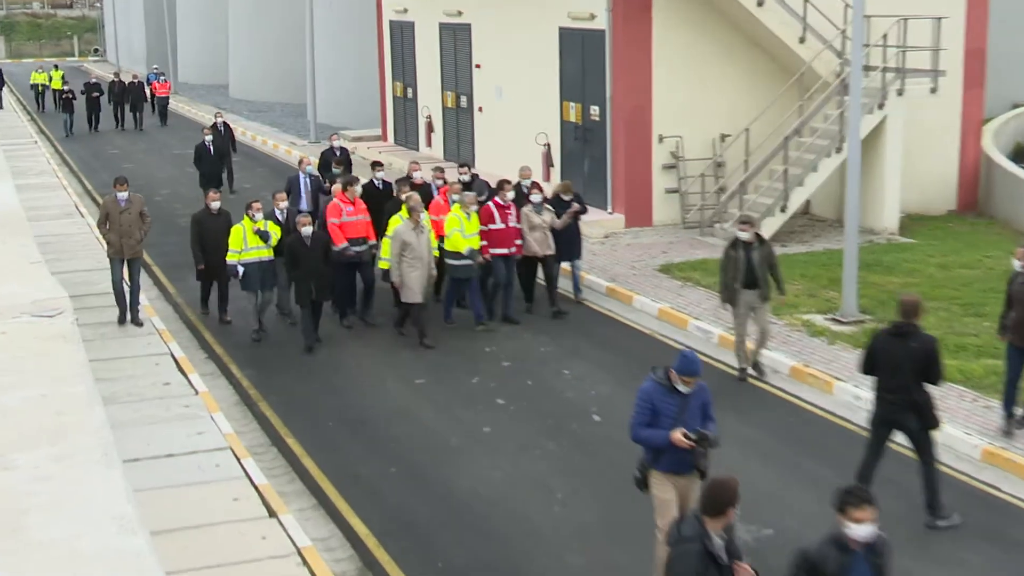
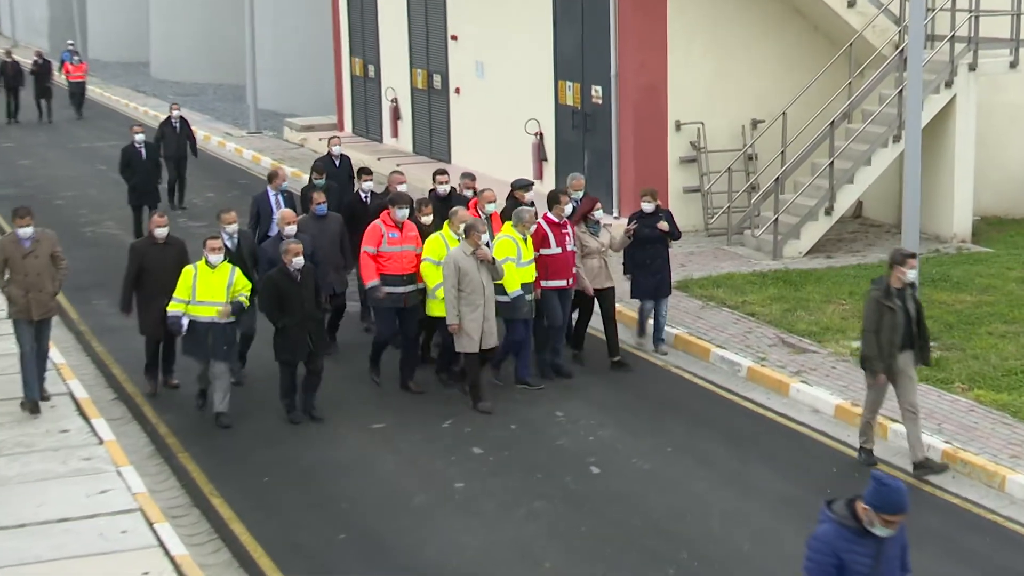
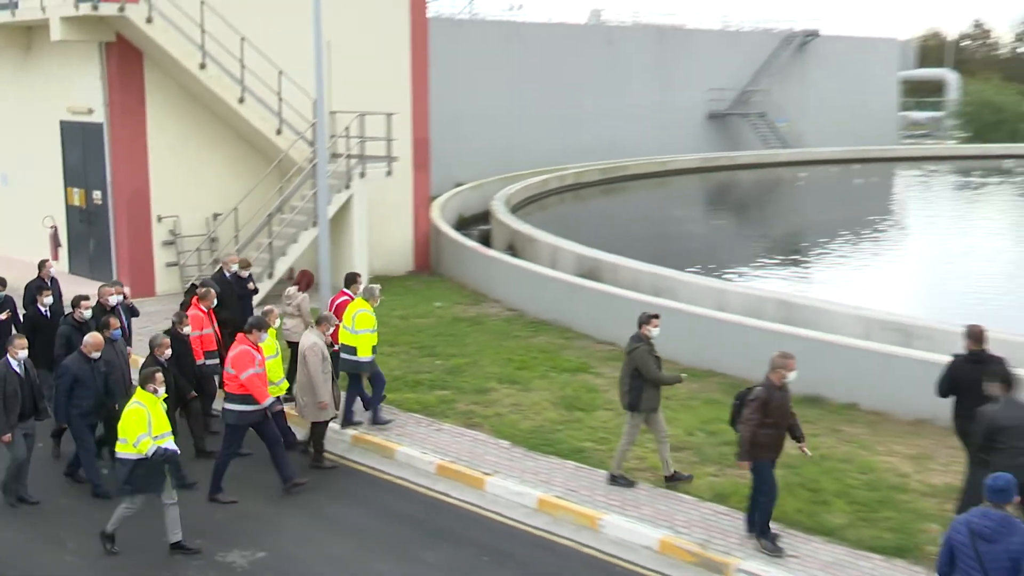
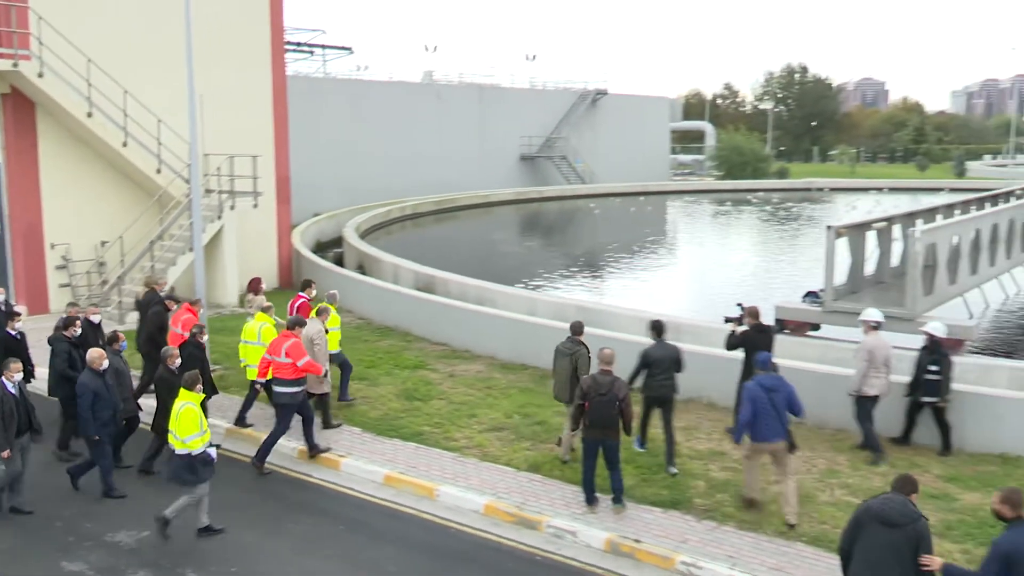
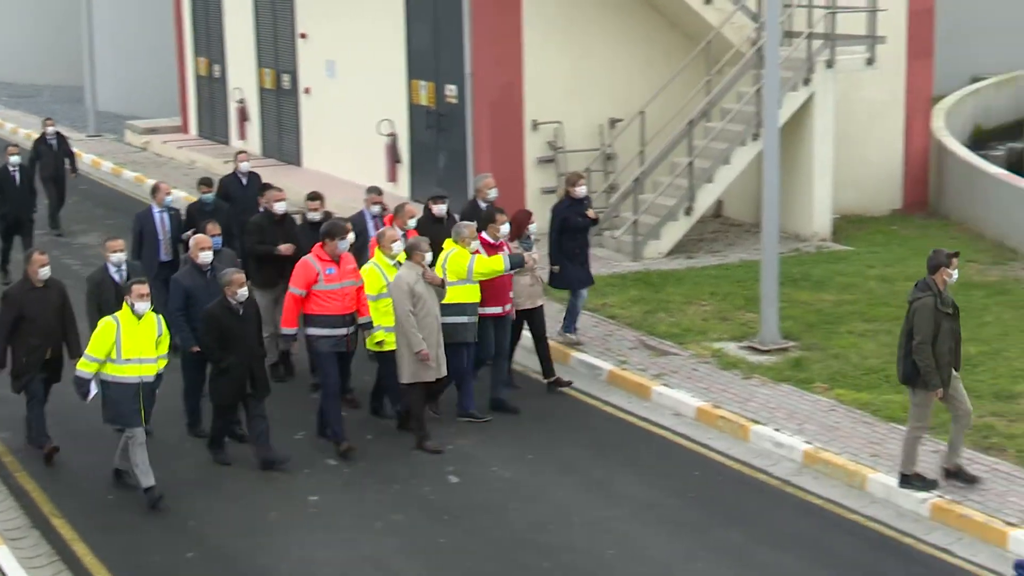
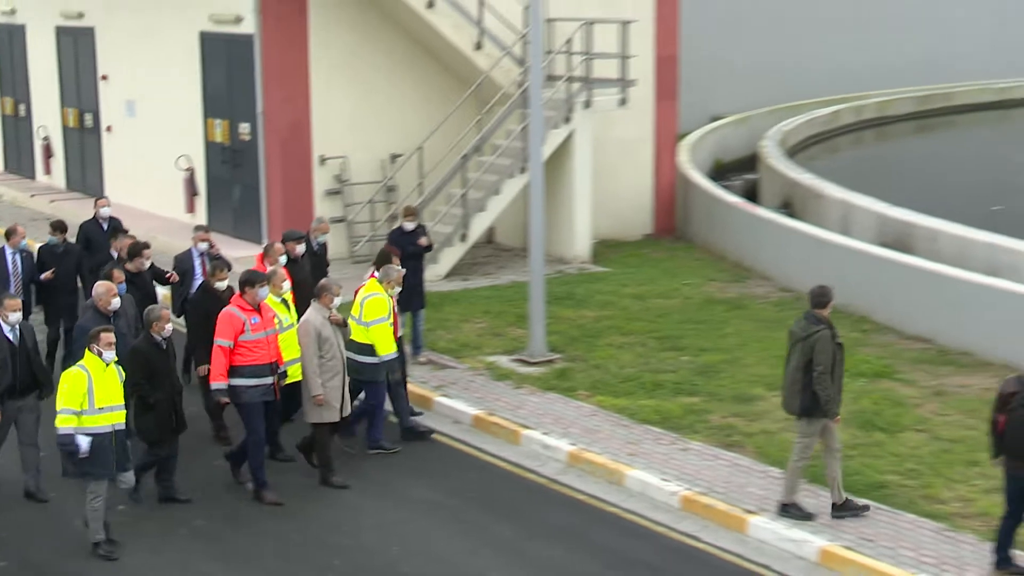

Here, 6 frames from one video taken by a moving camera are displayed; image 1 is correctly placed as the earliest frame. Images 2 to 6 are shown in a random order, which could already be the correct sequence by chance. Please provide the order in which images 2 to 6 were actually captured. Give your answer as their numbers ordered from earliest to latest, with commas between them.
2, 5, 6, 3, 4
